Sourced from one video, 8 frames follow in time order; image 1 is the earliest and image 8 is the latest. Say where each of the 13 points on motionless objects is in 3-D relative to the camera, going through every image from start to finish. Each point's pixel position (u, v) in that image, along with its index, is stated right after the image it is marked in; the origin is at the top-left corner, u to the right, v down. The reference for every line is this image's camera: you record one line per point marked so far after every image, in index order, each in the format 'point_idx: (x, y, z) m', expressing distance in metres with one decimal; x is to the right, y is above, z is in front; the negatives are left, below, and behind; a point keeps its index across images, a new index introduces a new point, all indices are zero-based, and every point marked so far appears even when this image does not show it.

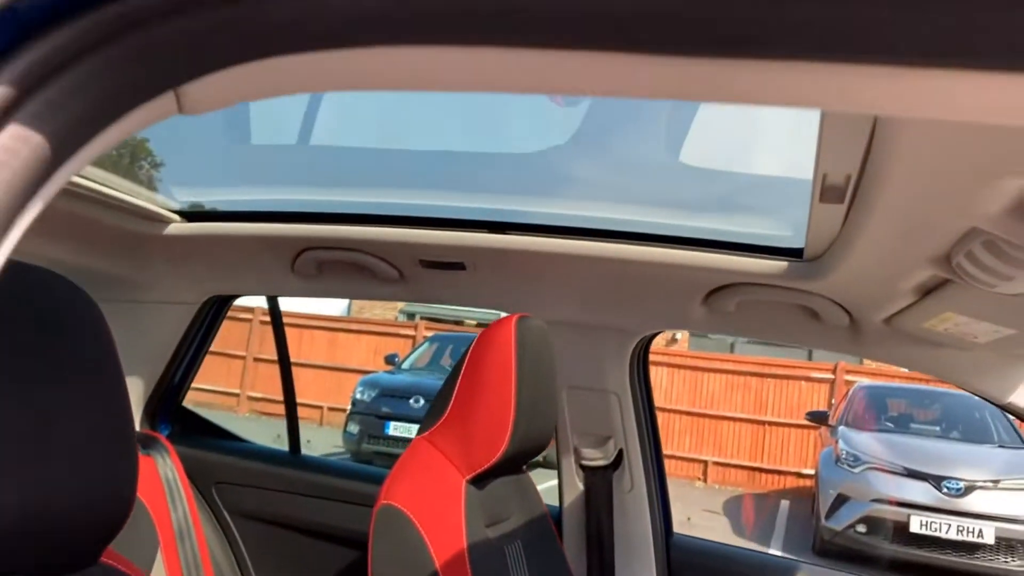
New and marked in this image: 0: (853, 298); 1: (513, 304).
0: (+0.5, 0.0, +1.2) m
1: (0.0, 0.0, +1.6) m
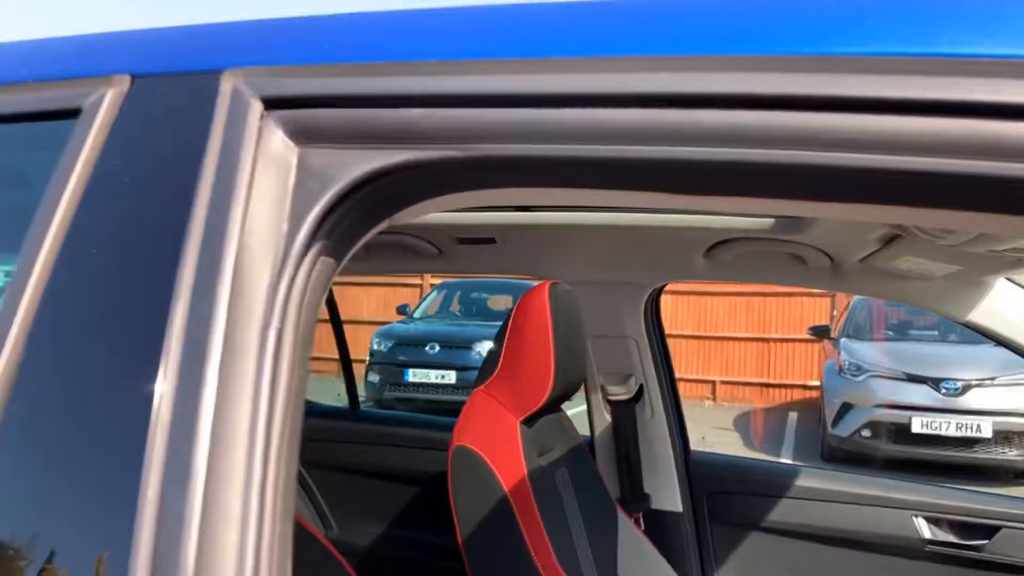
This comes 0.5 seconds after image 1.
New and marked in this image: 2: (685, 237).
0: (+0.6, +0.1, +1.5) m
1: (+0.1, 0.0, +1.8) m
2: (+0.3, +0.1, +1.6) m
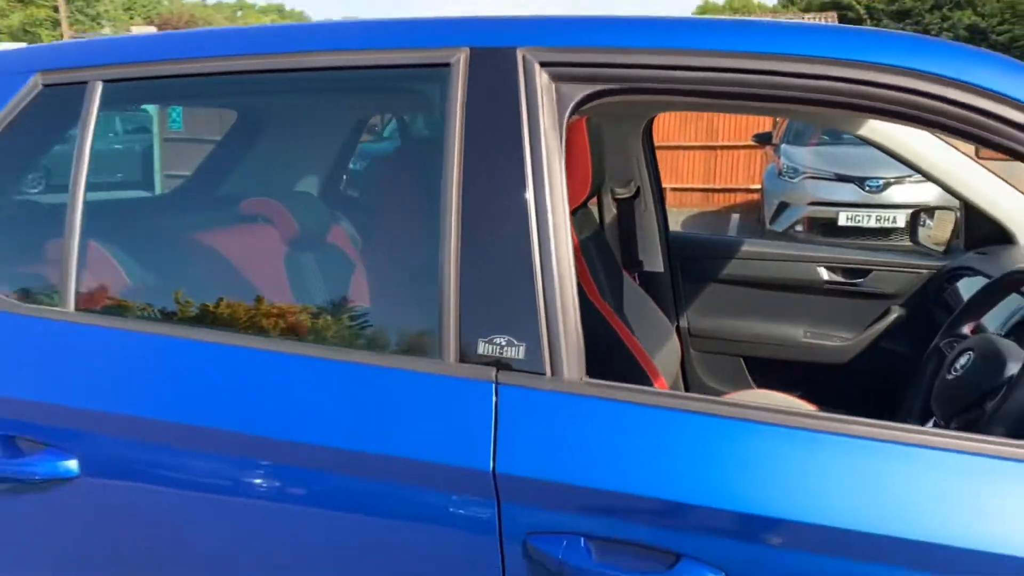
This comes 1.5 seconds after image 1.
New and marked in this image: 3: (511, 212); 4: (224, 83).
0: (+0.7, +0.6, +2.2) m
1: (+0.2, +0.6, +2.6) m
2: (+0.5, +0.6, +2.4) m
3: (0.0, +0.1, +1.3) m
4: (-0.6, +0.4, +1.5) m
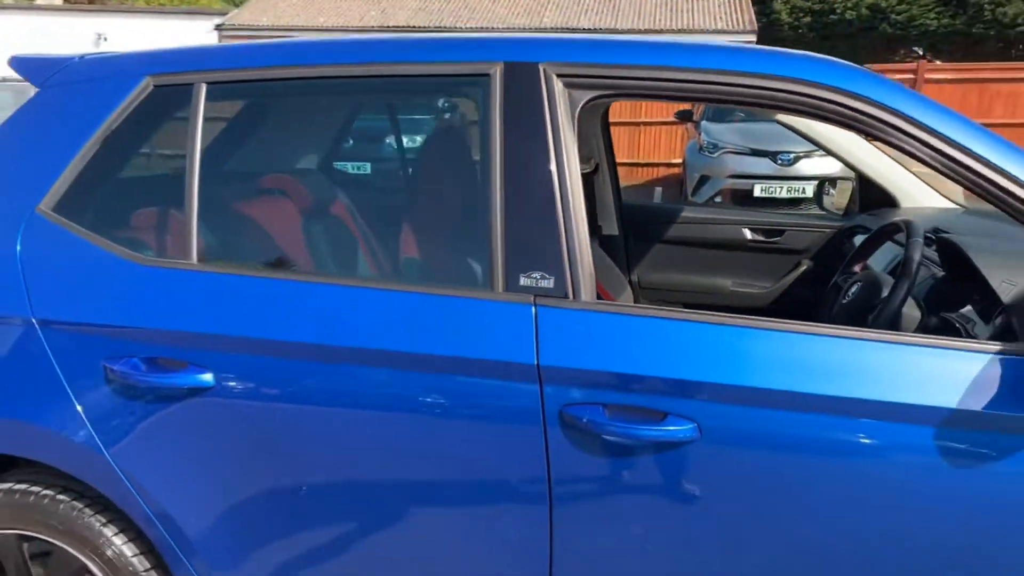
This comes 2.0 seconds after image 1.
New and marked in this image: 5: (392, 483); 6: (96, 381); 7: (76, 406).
0: (+0.7, +0.7, +2.8) m
1: (+0.1, +0.7, +3.0) m
2: (+0.4, +0.7, +2.9) m
3: (+0.1, +0.2, +1.7) m
4: (-0.5, +0.5, +1.9) m
5: (-0.2, -0.4, +1.7) m
6: (-0.9, -0.2, +1.8) m
7: (-1.0, -0.3, +1.8) m
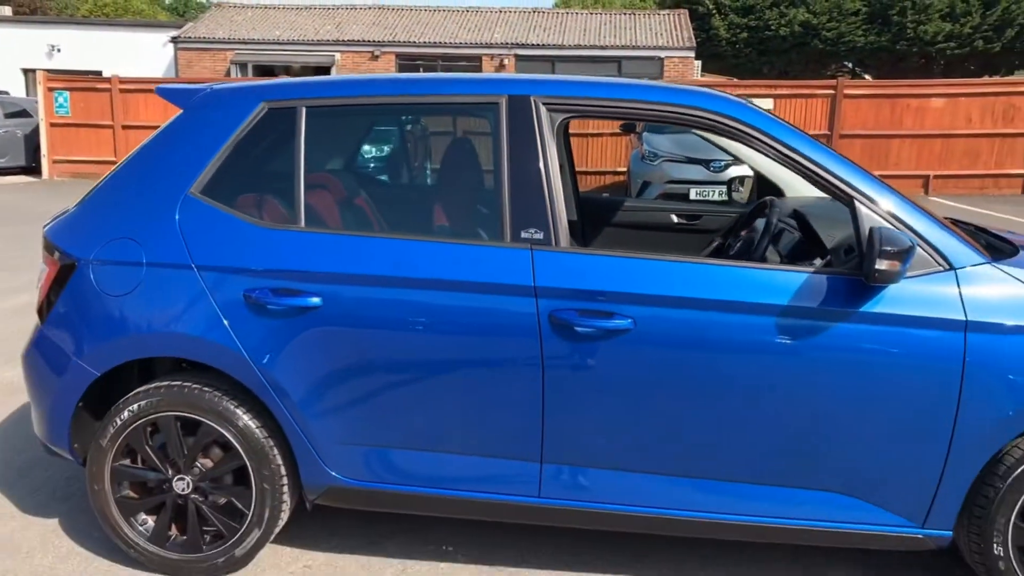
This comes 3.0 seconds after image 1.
0: (+0.6, +0.8, +3.7) m
1: (0.0, +0.9, +4.0) m
2: (+0.3, +0.9, +3.8) m
3: (+0.1, +0.4, +2.7) m
4: (-0.5, +0.6, +2.8) m
5: (-0.2, -0.3, +2.6) m
6: (-0.9, -0.1, +2.7) m
7: (-0.9, -0.1, +2.7) m
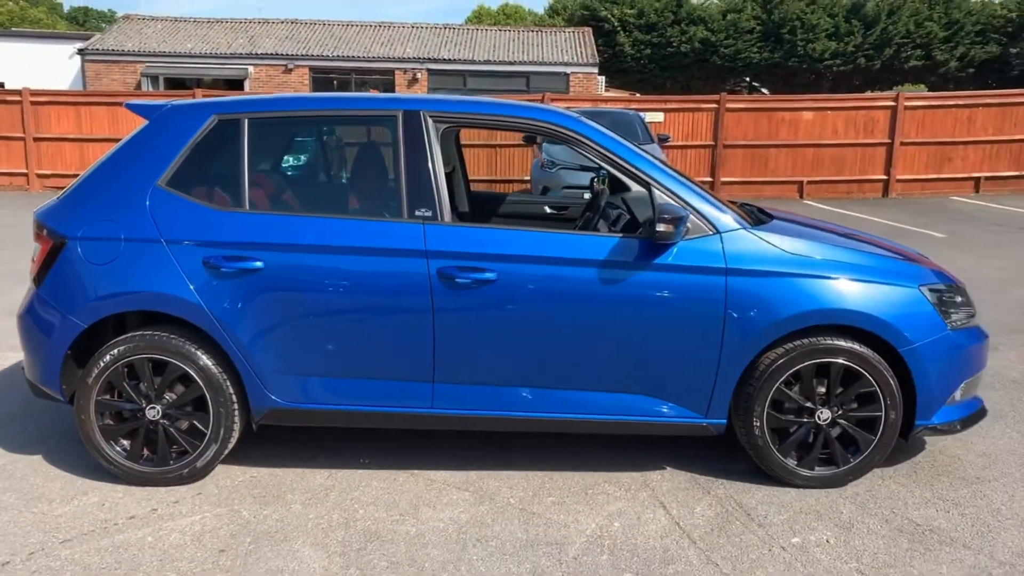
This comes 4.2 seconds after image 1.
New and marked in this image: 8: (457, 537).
0: (0.0, +1.0, +4.7) m
1: (-0.6, +1.0, +4.9) m
2: (-0.2, +1.0, +4.8) m
3: (-0.4, +0.5, +3.6) m
4: (-1.0, +0.8, +3.7) m
5: (-0.7, -0.1, +3.5) m
6: (-1.3, +0.1, +3.5) m
7: (-1.4, 0.0, +3.5) m
8: (-0.2, -1.0, +3.2) m
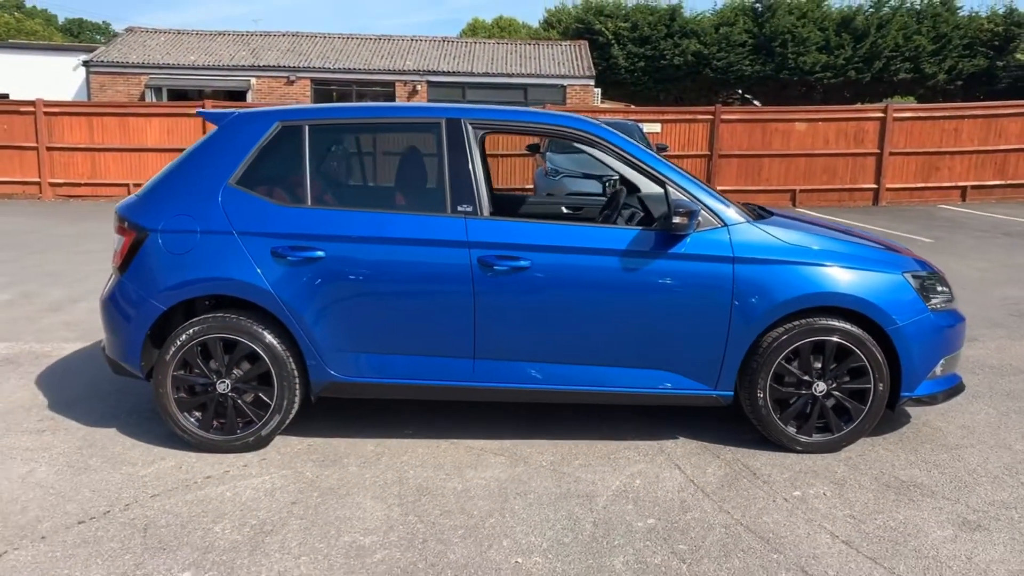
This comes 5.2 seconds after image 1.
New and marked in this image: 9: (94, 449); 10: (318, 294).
0: (+0.2, +1.0, +5.2) m
1: (-0.4, +1.0, +5.4) m
2: (-0.1, +1.1, +5.2) m
3: (-0.2, +0.6, +4.1) m
4: (-0.9, +0.8, +4.1) m
5: (-0.5, 0.0, +3.9) m
6: (-1.2, +0.1, +3.9) m
7: (-1.2, +0.1, +3.9) m
8: (-0.1, -0.9, +3.7) m
9: (-2.1, -0.8, +4.0) m
10: (-0.9, 0.0, +3.9) m
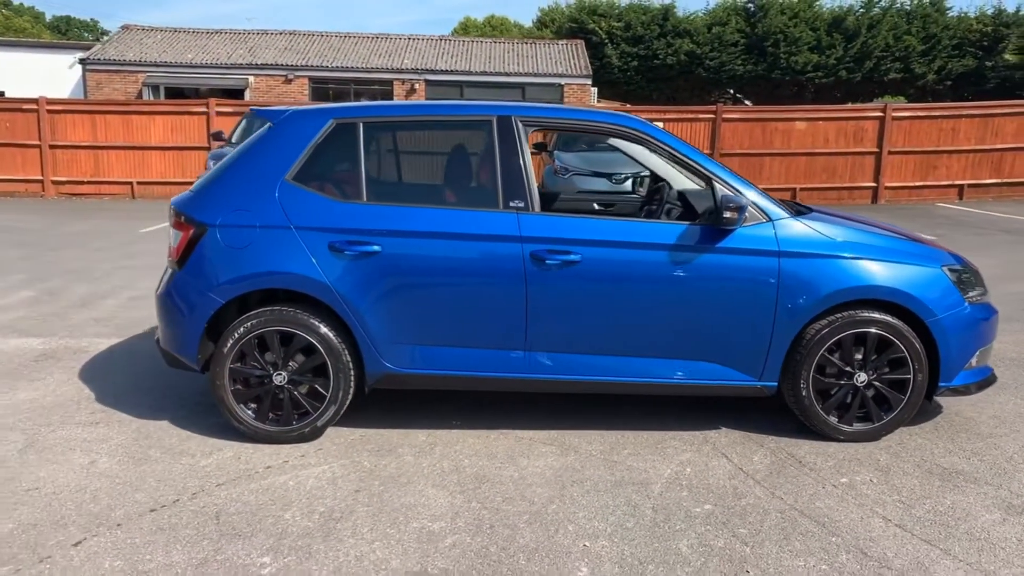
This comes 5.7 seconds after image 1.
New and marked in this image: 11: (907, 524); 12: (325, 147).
0: (+0.4, +1.1, +5.3) m
1: (-0.2, +1.1, +5.4) m
2: (+0.1, +1.1, +5.3) m
3: (0.0, +0.6, +4.1) m
4: (-0.6, +0.9, +4.2) m
5: (-0.3, 0.0, +4.0) m
6: (-0.9, +0.2, +4.0) m
7: (-1.0, +0.1, +4.0) m
8: (+0.2, -0.9, +3.7) m
9: (-1.8, -0.8, +4.1) m
10: (-0.7, 0.0, +4.0) m
11: (+1.6, -1.0, +3.3) m
12: (-1.0, +0.7, +4.2) m
